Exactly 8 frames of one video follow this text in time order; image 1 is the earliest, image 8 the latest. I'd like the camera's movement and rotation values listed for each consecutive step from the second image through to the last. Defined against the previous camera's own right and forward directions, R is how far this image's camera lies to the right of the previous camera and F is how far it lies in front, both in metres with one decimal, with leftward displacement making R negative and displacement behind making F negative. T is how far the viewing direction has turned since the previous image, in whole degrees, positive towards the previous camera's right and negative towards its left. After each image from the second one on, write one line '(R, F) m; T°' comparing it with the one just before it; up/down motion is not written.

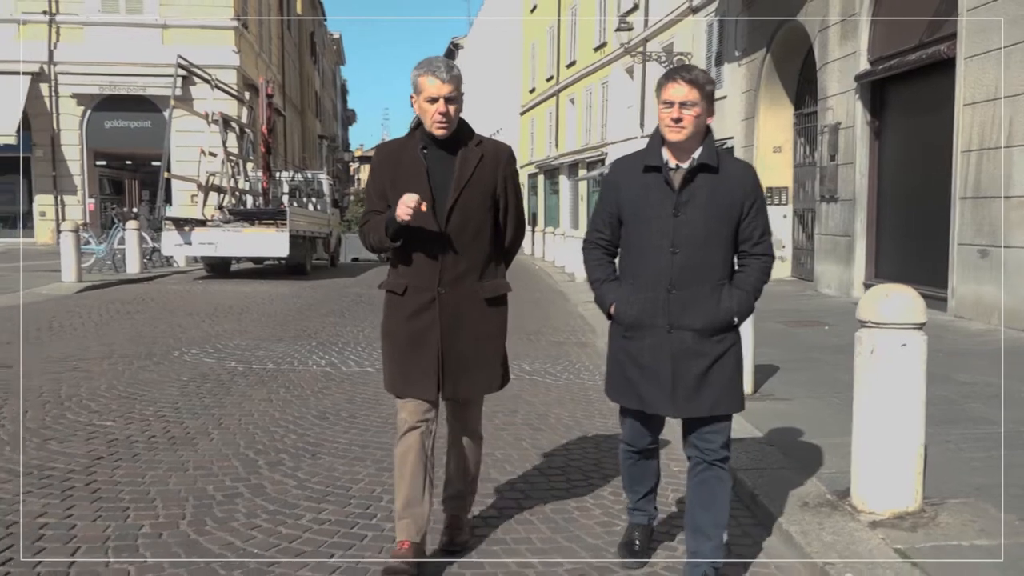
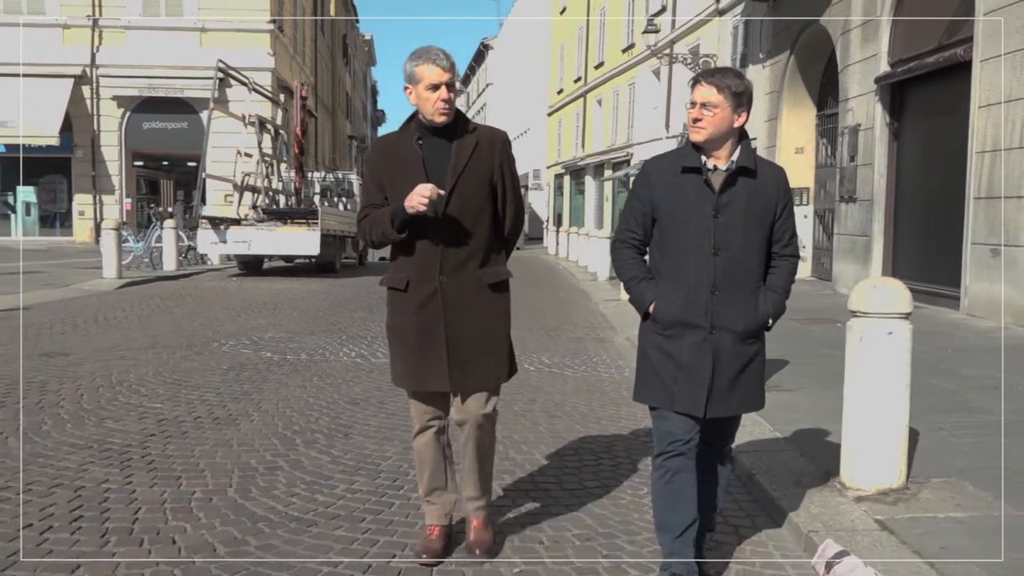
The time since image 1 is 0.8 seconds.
(+0.1, -0.4) m; -2°
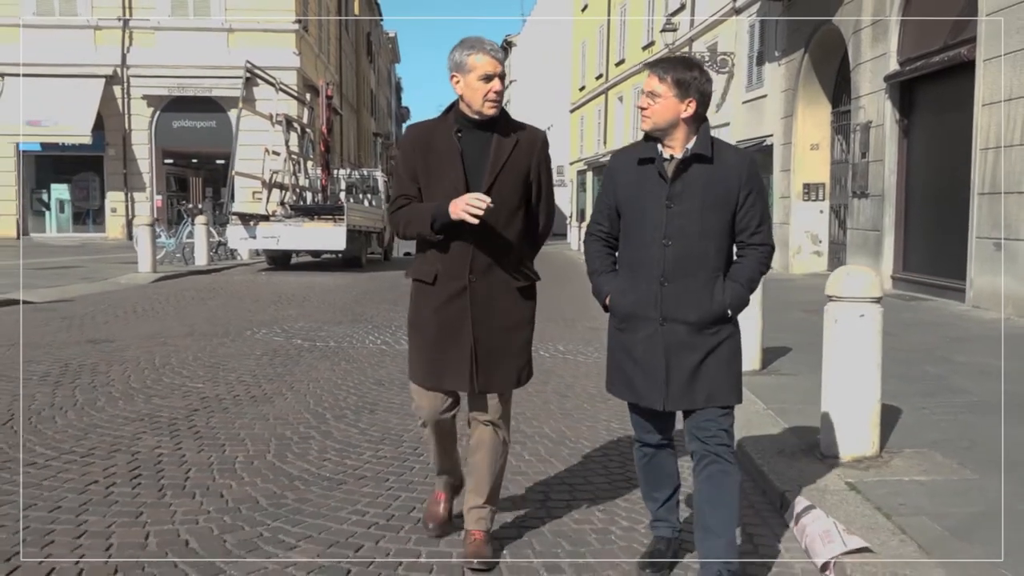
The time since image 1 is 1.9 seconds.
(+0.1, -0.4) m; -1°
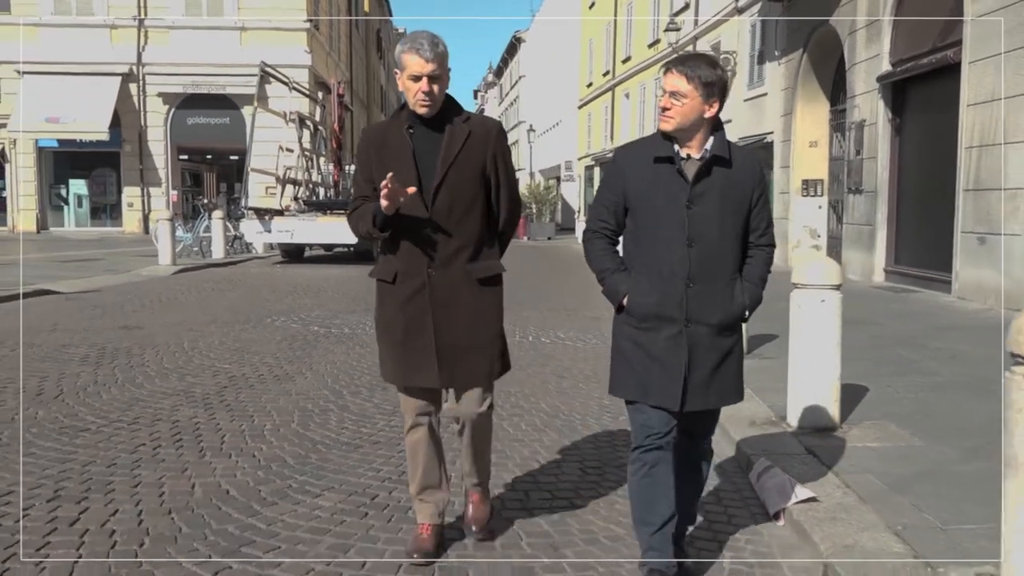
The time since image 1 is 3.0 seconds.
(+0.1, -0.5) m; -1°
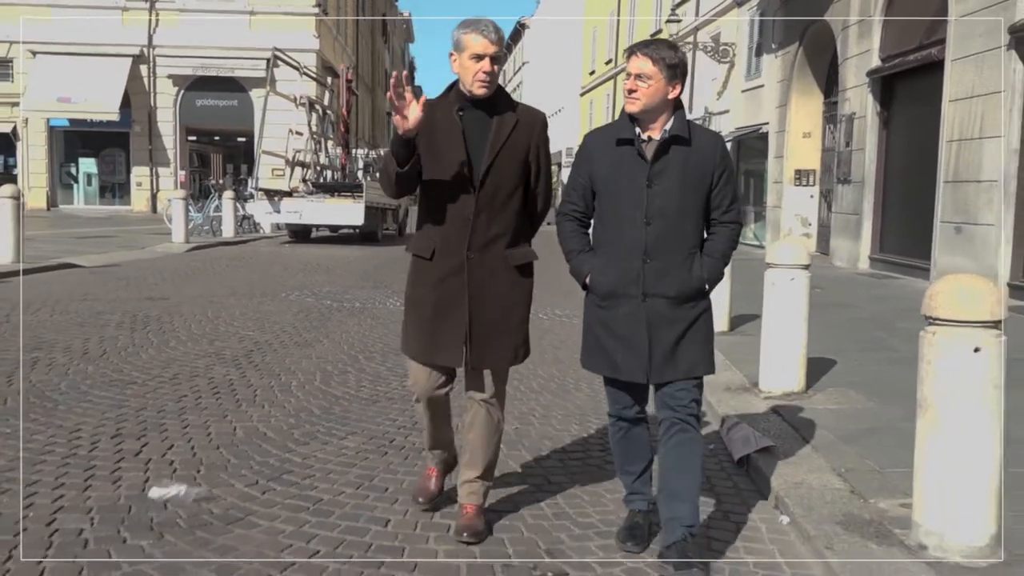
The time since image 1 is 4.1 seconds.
(0.0, -0.6) m; 0°
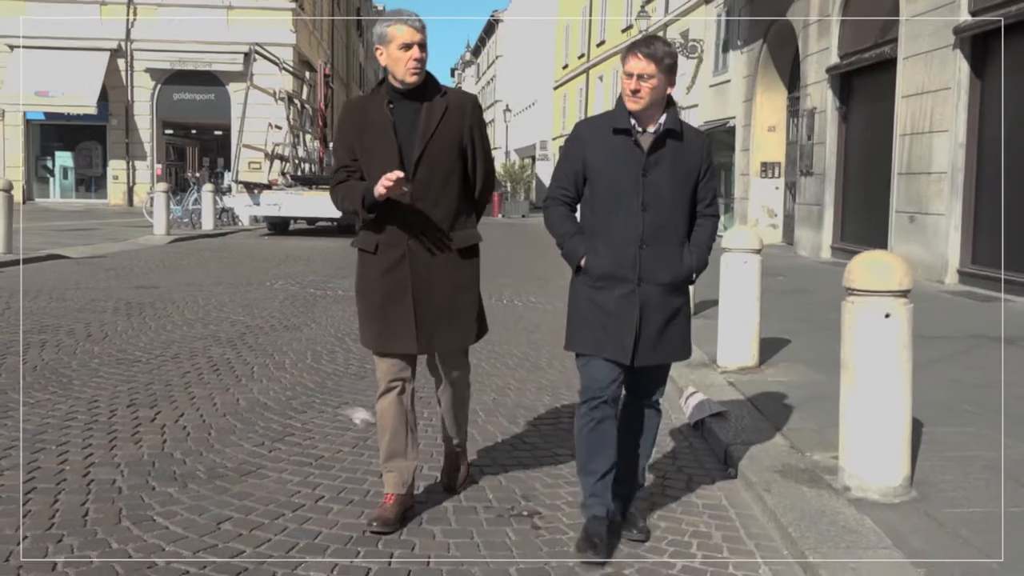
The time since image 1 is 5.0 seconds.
(0.0, -0.5) m; +2°
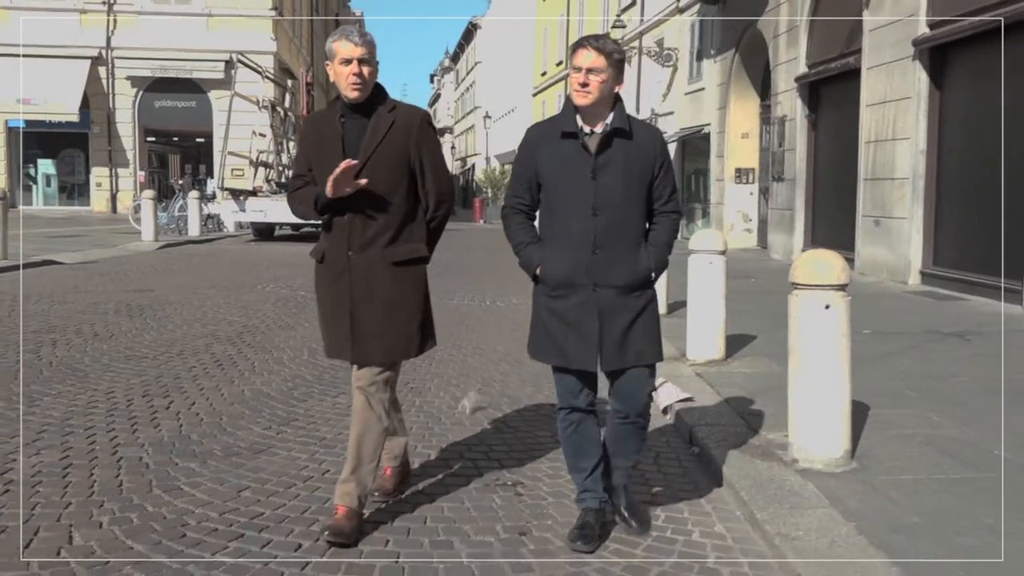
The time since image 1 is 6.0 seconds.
(0.0, -0.4) m; +1°
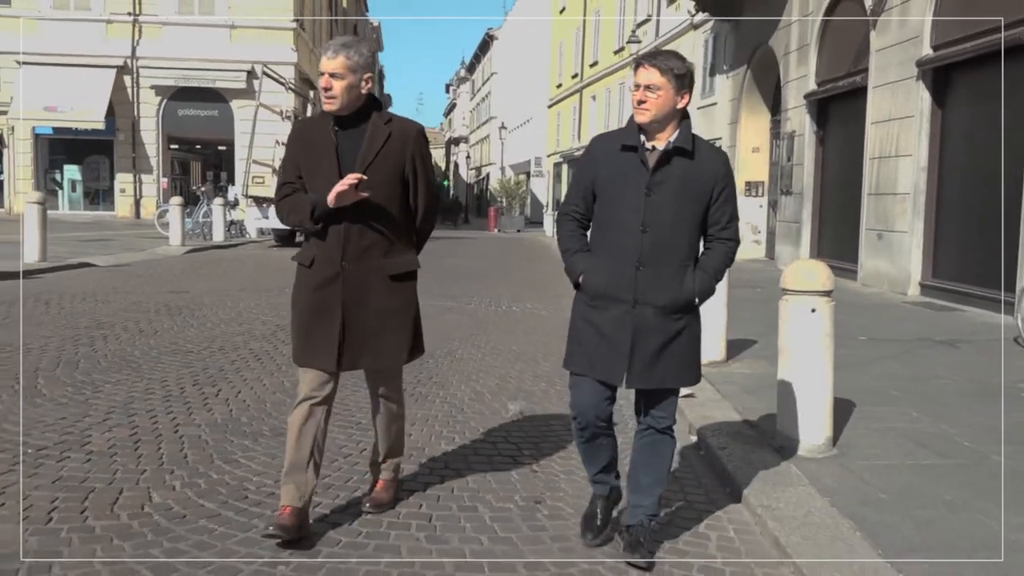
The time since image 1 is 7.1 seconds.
(0.0, -0.5) m; -1°
